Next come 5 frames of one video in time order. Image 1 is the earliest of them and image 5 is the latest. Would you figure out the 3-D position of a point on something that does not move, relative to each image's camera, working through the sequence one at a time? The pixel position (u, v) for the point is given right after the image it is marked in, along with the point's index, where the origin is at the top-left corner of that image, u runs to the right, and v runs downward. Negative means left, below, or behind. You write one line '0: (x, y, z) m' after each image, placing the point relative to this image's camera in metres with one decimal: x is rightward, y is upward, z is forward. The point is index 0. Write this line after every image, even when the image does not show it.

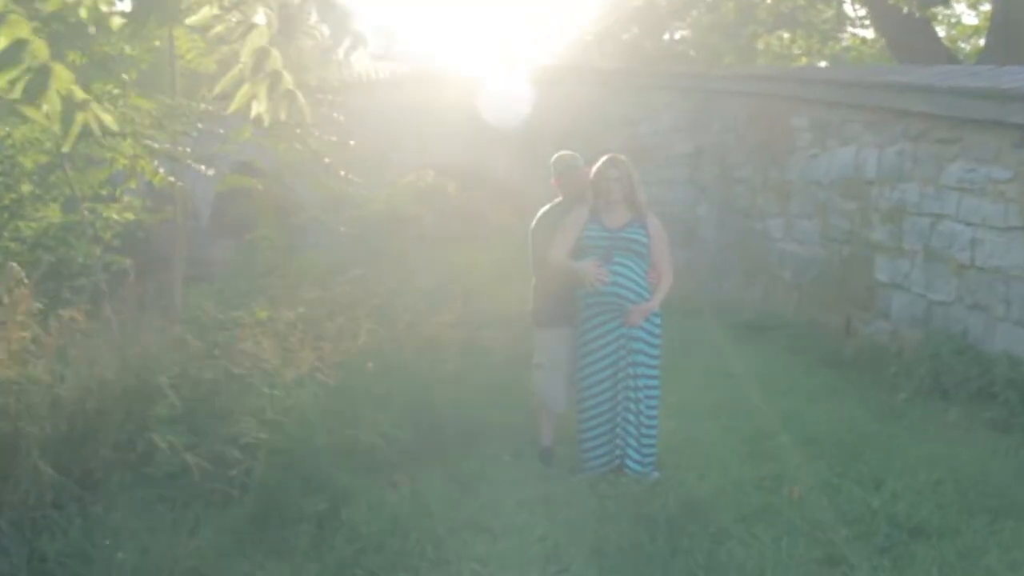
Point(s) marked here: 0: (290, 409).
0: (-1.2, -0.7, +4.8) m
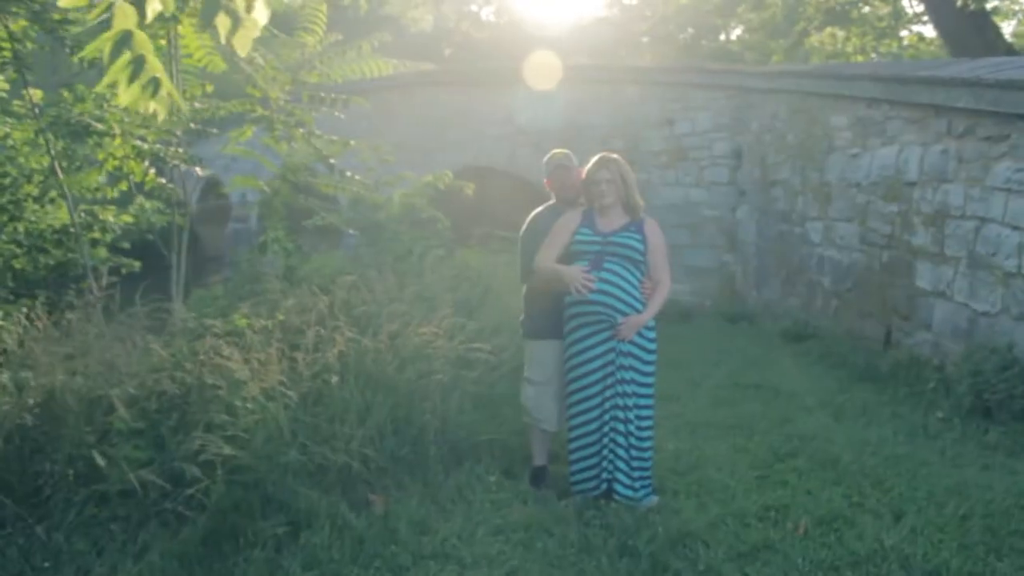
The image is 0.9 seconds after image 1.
0: (-1.3, -0.7, +4.5) m
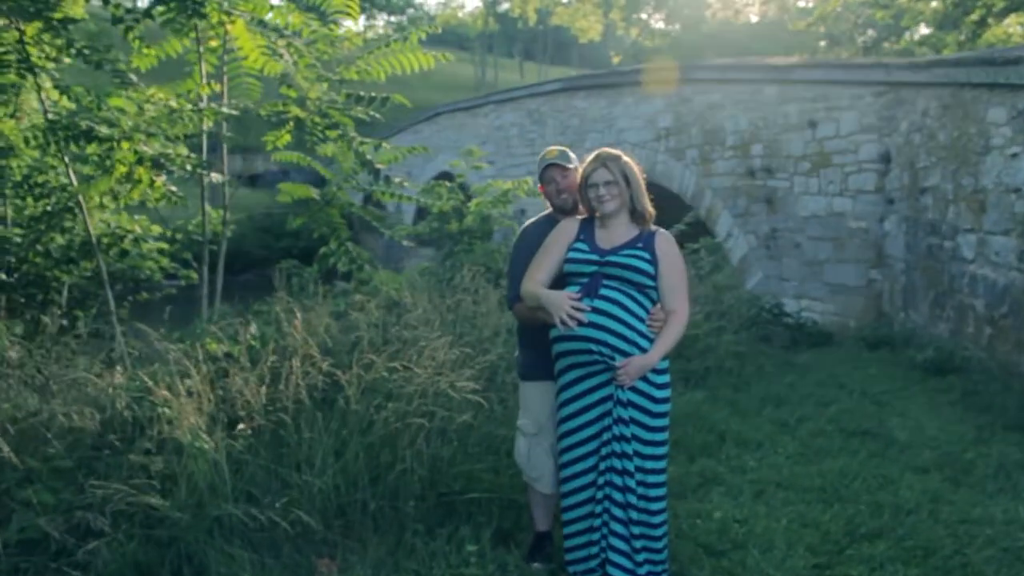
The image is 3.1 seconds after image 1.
0: (-1.4, -0.8, +3.9) m
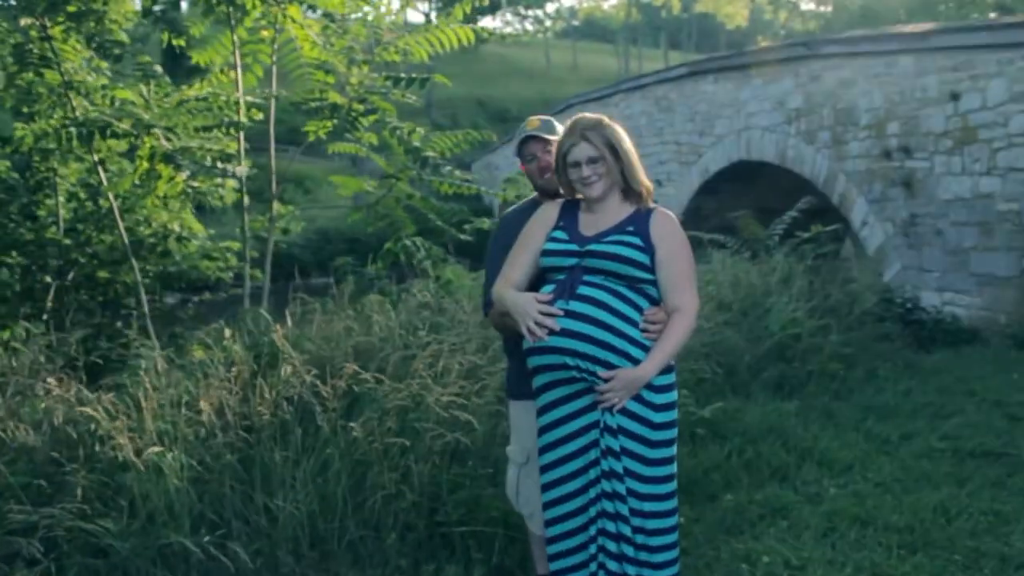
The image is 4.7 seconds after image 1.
0: (-1.5, -0.8, +3.5) m
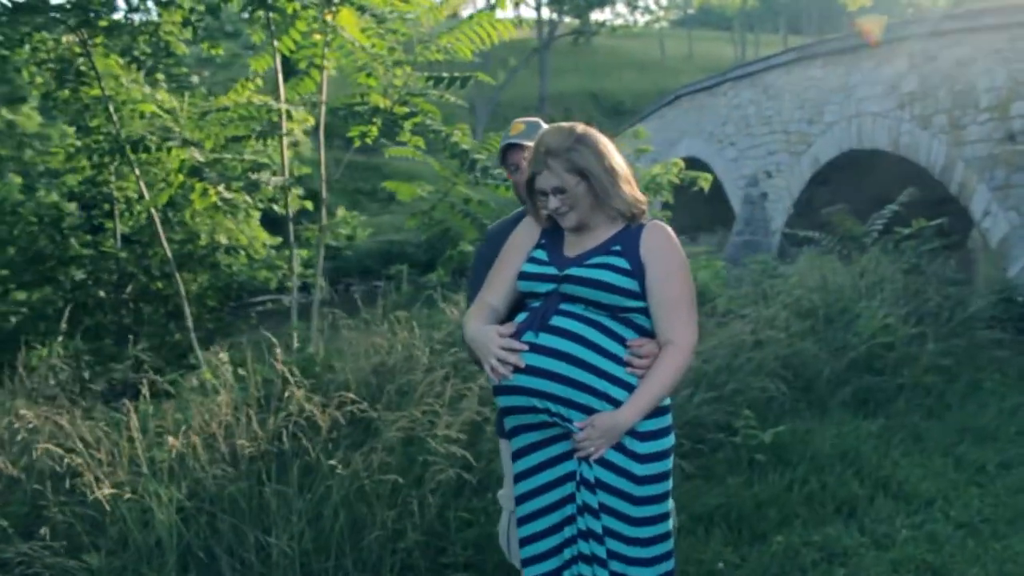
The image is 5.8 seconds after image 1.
0: (-1.5, -0.9, +3.3) m
